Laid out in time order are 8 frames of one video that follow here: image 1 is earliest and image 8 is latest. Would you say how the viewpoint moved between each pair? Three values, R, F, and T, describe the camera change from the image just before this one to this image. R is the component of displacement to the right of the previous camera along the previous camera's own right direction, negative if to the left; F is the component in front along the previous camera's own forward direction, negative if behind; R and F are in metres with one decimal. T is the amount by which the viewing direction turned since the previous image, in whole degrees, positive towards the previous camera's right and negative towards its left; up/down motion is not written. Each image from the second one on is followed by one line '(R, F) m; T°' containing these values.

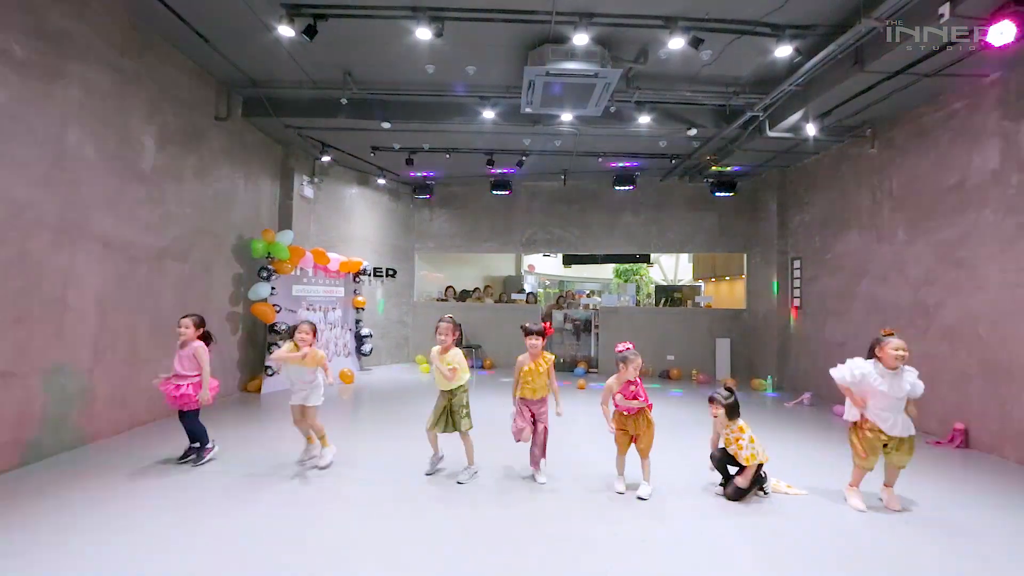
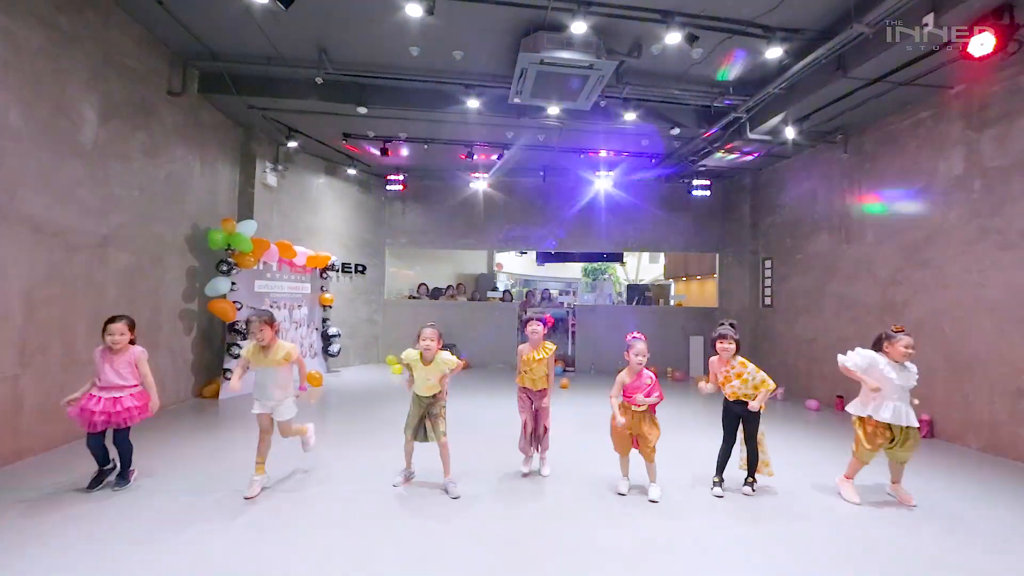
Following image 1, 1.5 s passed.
(-0.3, +0.2) m; +5°
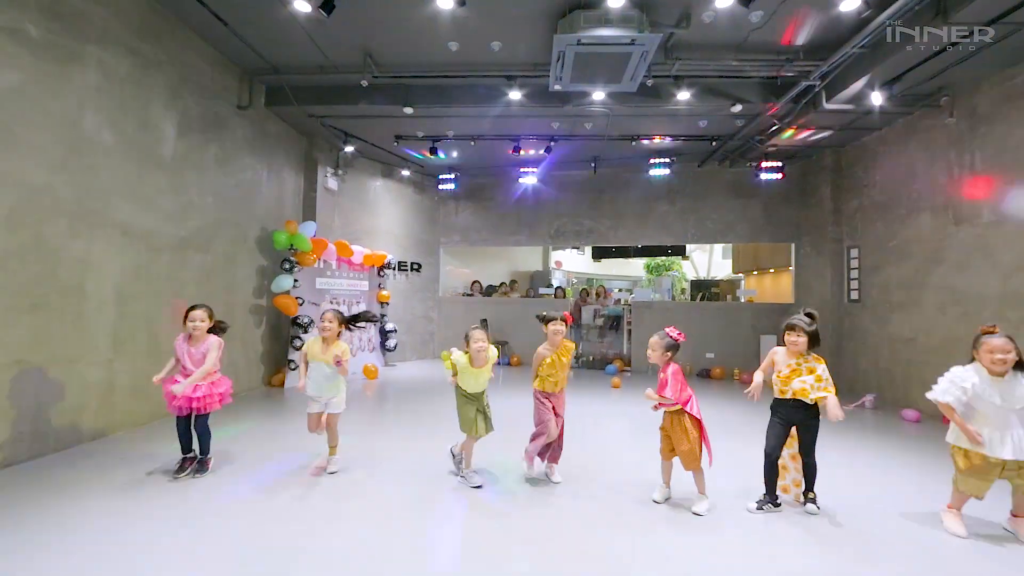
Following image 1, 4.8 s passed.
(+0.3, +0.2) m; -9°
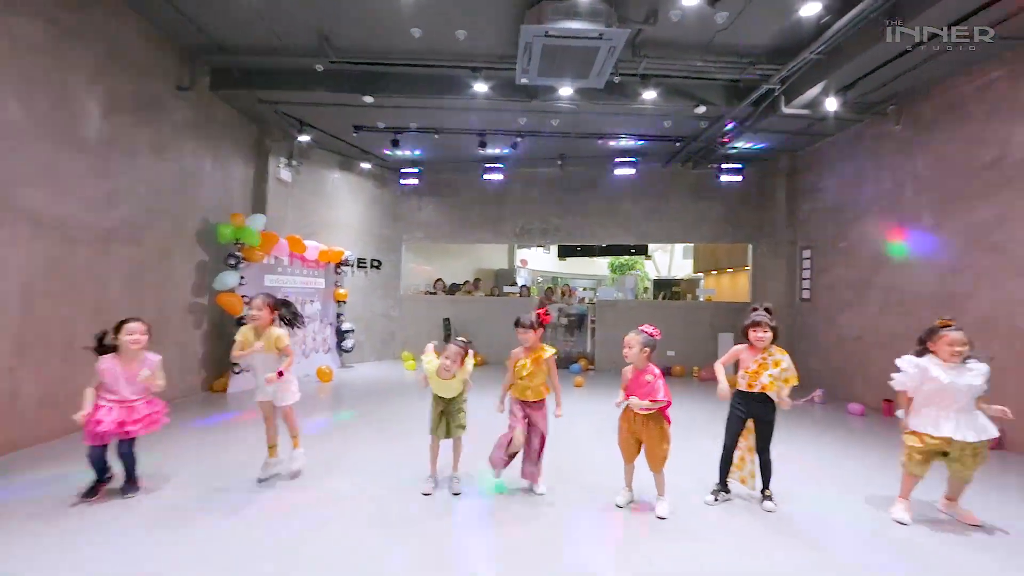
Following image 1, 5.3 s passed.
(0.0, +0.1) m; +4°
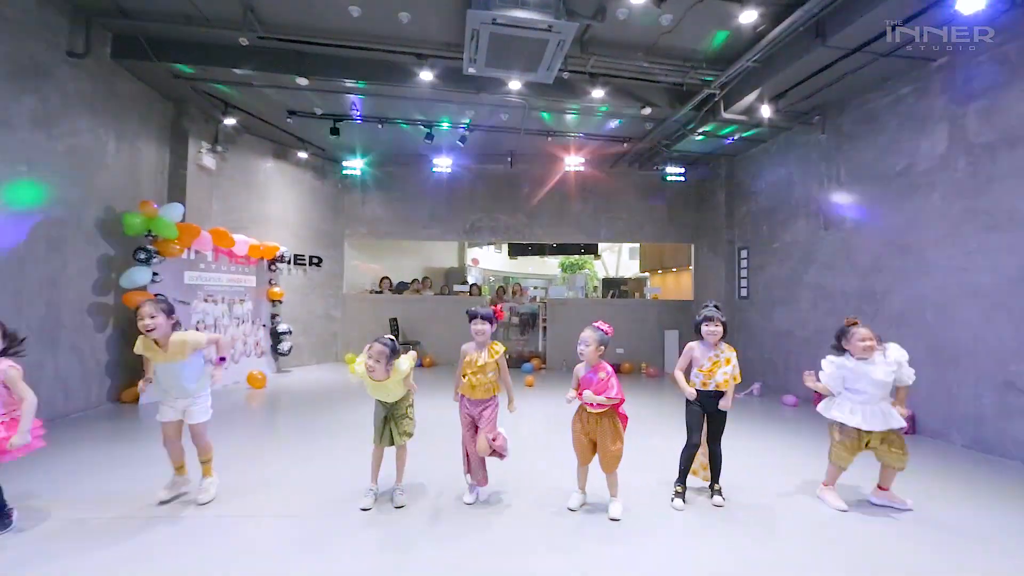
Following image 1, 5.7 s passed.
(0.0, +0.1) m; +6°
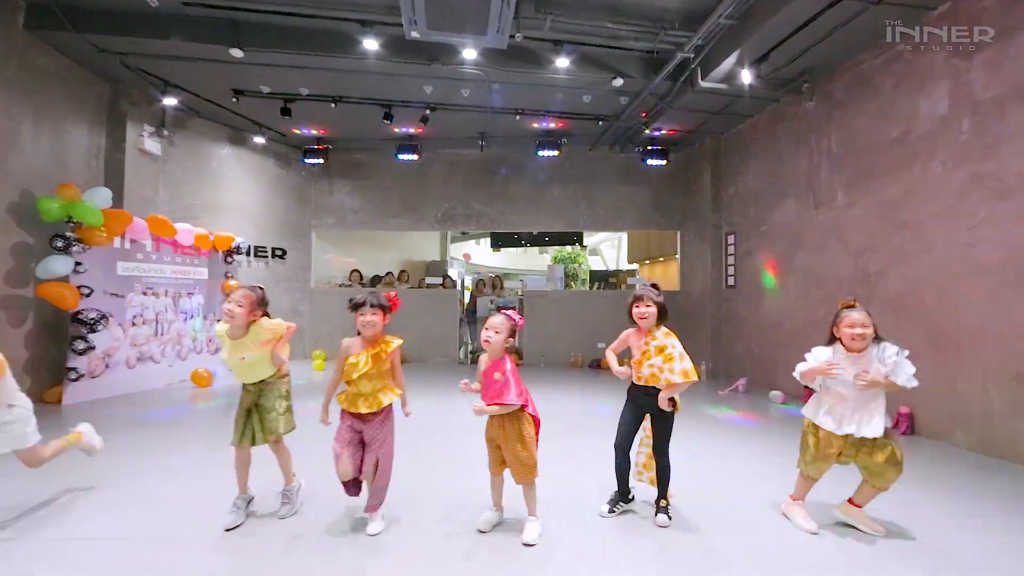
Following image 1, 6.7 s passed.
(+0.5, +0.4) m; -1°
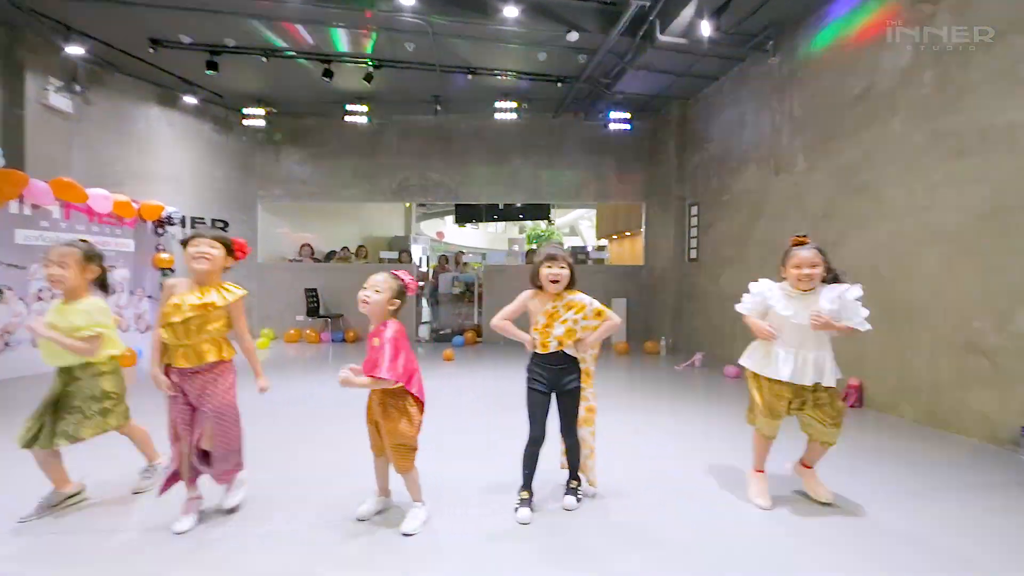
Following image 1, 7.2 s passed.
(+0.4, +0.3) m; +2°
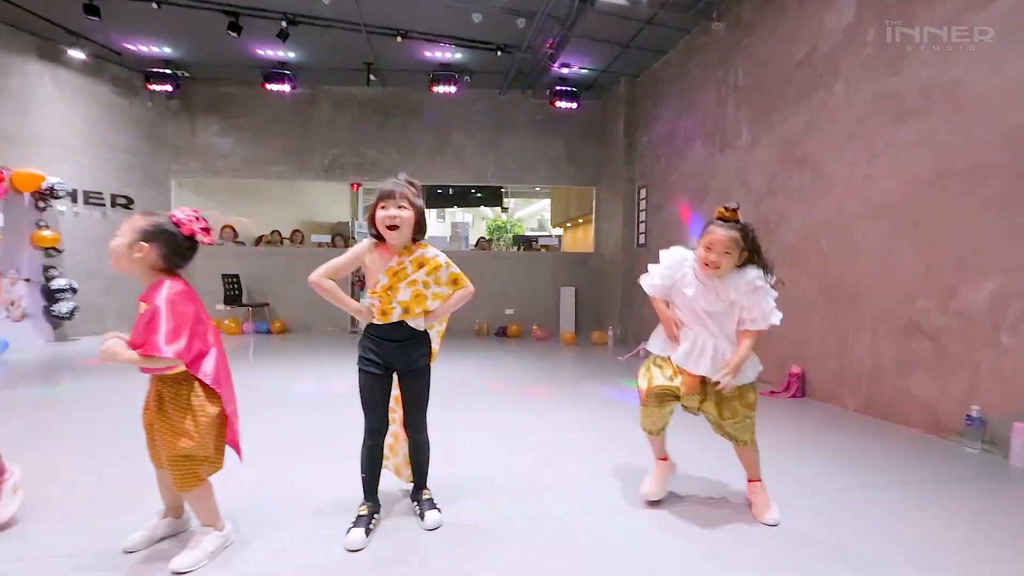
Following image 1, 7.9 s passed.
(+0.4, +0.4) m; +3°
